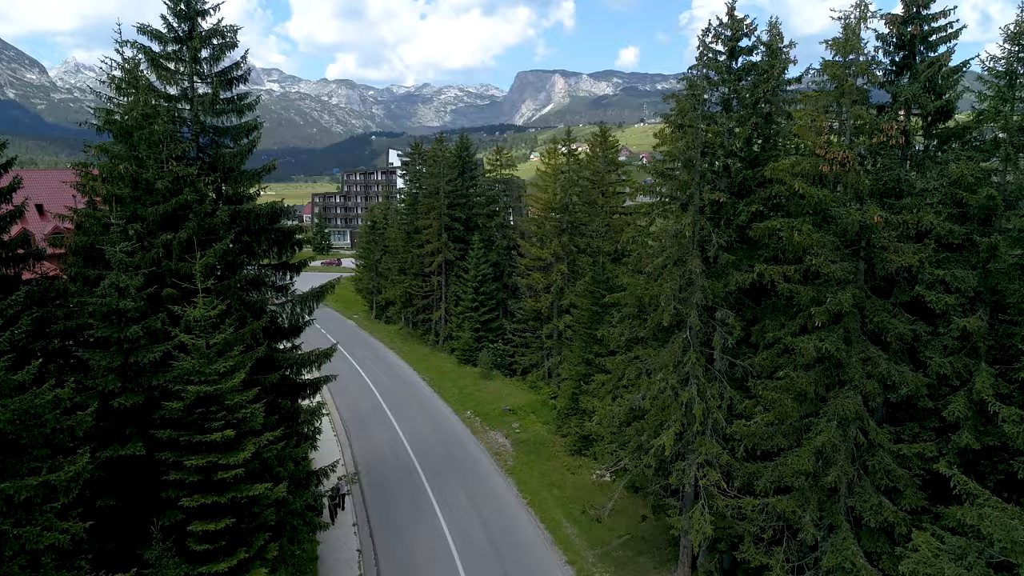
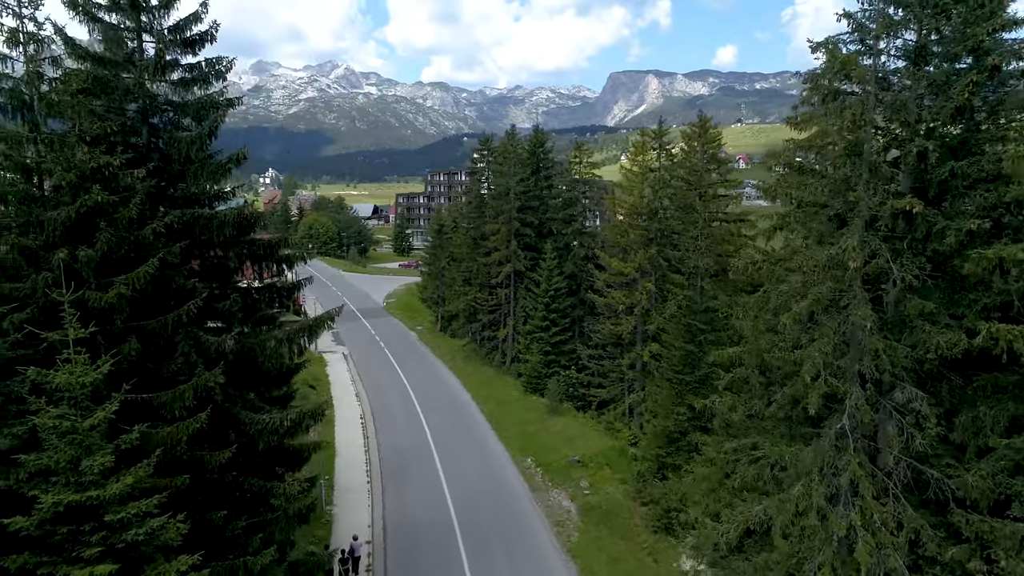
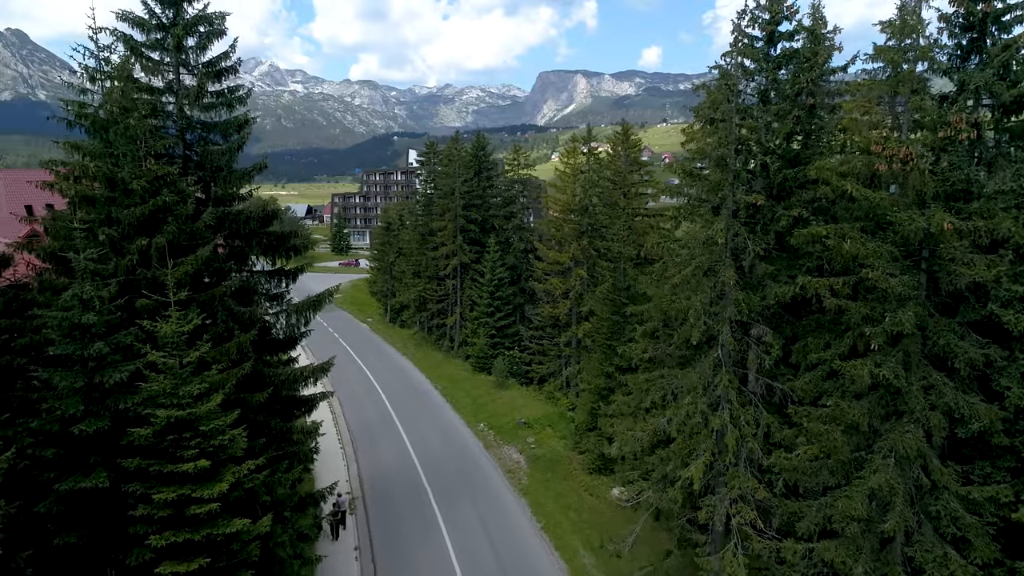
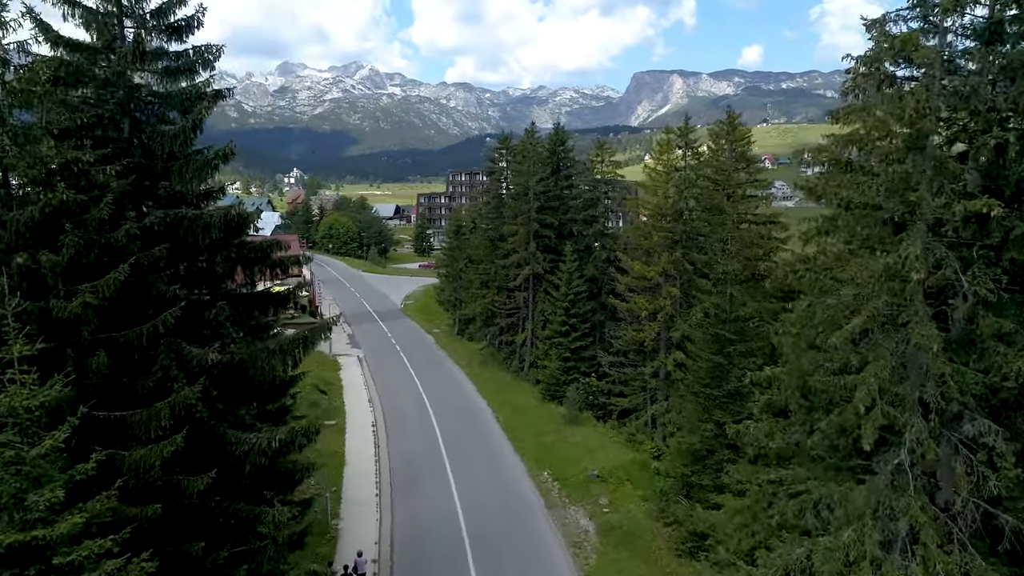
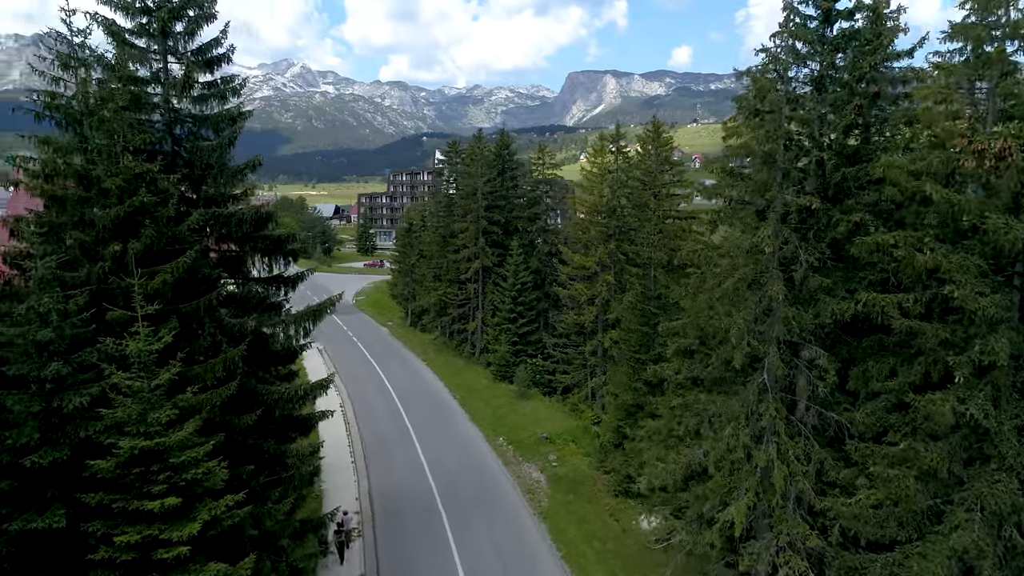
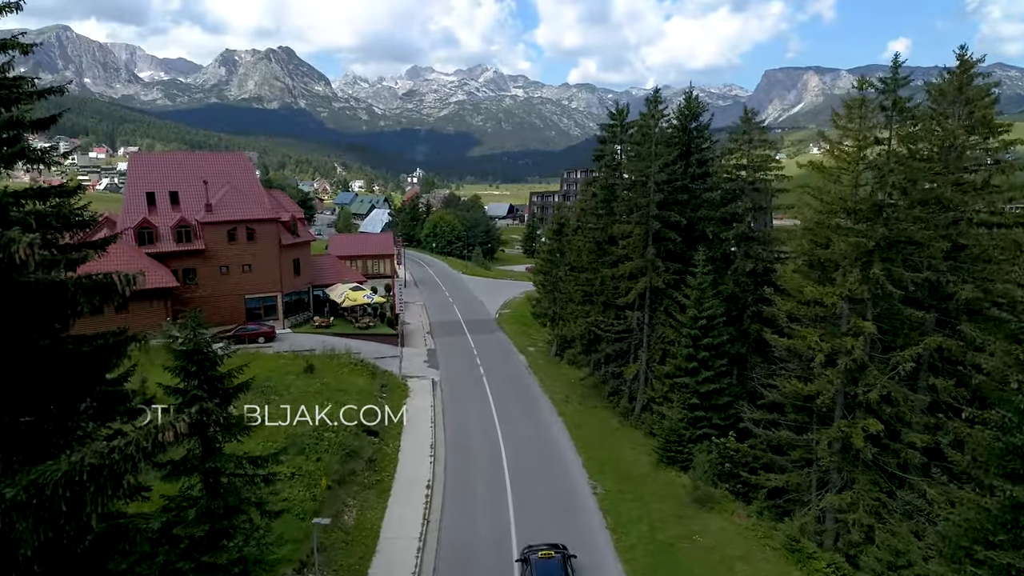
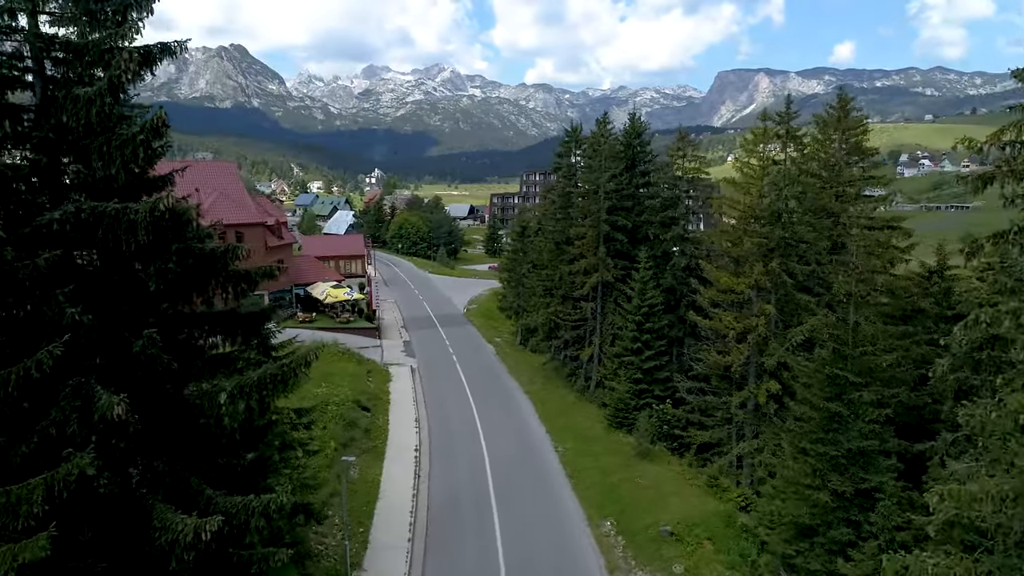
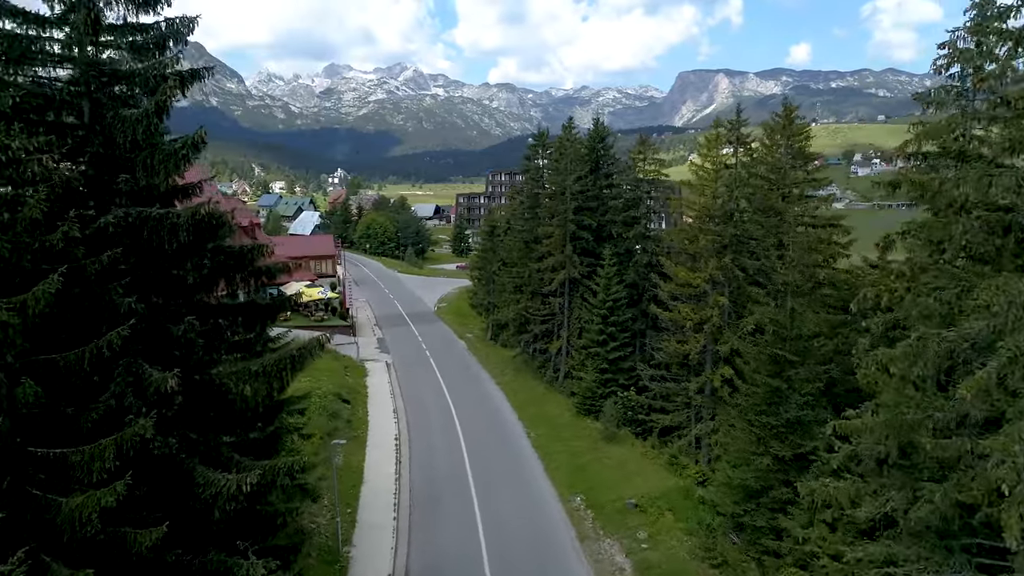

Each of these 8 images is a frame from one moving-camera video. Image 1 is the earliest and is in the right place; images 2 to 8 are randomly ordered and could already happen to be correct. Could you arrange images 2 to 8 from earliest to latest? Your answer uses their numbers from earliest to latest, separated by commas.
3, 5, 2, 4, 8, 7, 6
